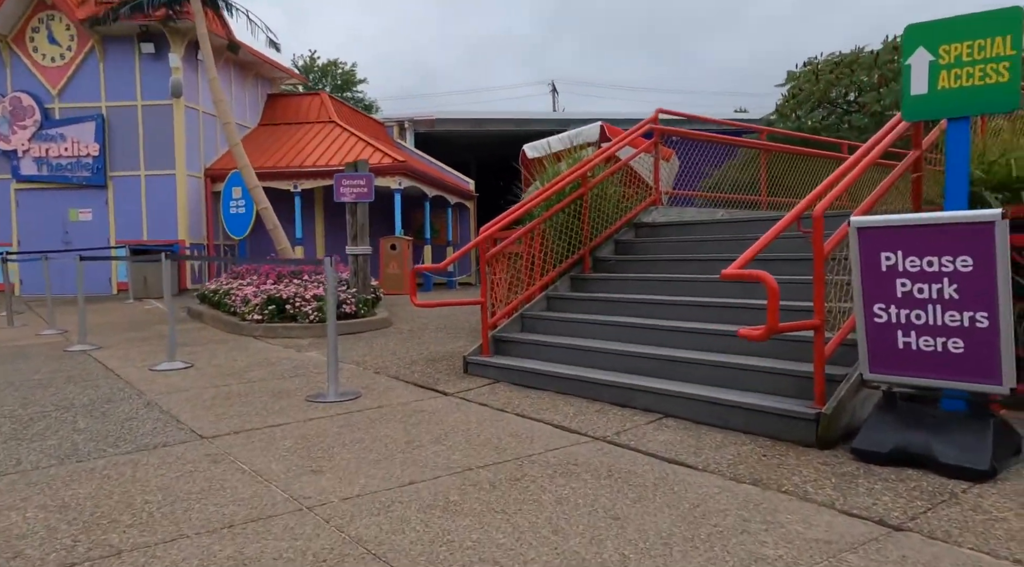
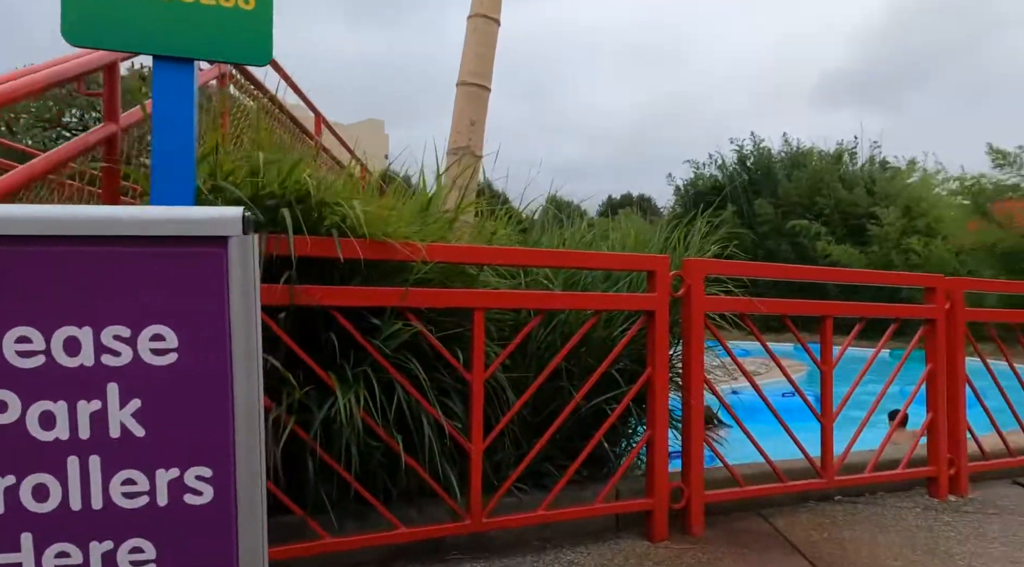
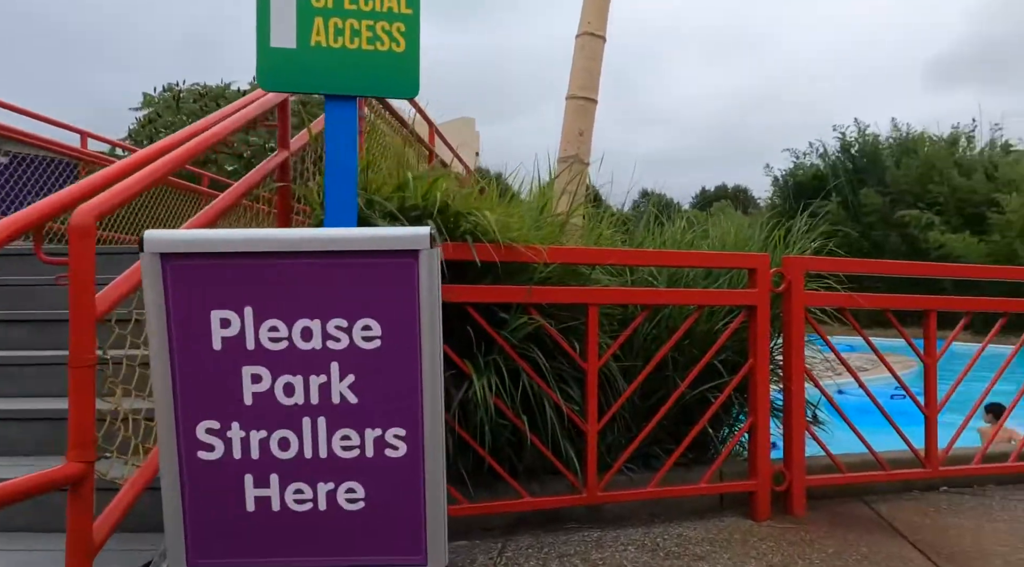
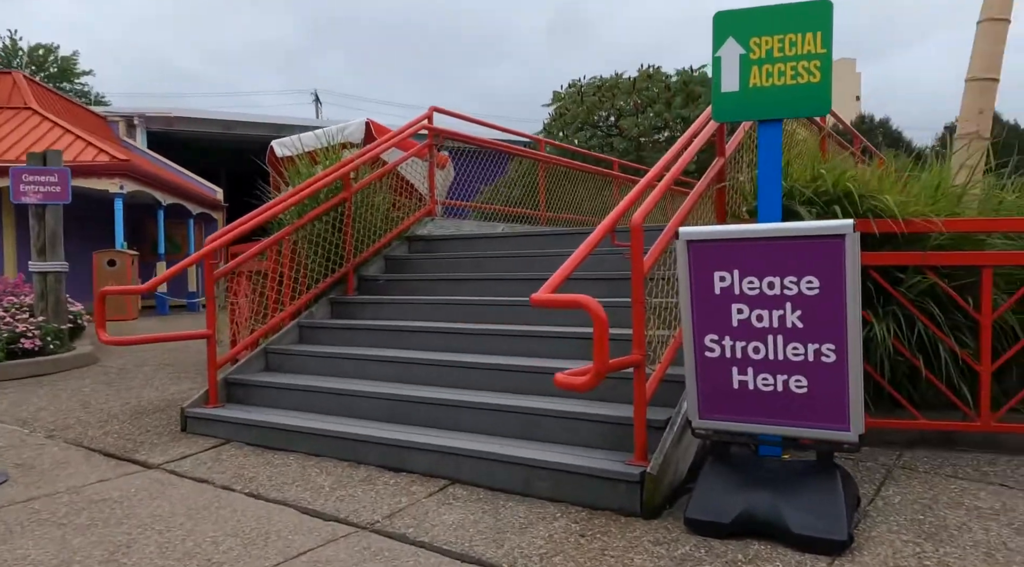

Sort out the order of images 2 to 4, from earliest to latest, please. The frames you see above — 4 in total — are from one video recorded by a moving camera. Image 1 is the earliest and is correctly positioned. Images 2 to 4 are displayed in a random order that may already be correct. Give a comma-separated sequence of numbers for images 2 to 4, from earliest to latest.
4, 3, 2
